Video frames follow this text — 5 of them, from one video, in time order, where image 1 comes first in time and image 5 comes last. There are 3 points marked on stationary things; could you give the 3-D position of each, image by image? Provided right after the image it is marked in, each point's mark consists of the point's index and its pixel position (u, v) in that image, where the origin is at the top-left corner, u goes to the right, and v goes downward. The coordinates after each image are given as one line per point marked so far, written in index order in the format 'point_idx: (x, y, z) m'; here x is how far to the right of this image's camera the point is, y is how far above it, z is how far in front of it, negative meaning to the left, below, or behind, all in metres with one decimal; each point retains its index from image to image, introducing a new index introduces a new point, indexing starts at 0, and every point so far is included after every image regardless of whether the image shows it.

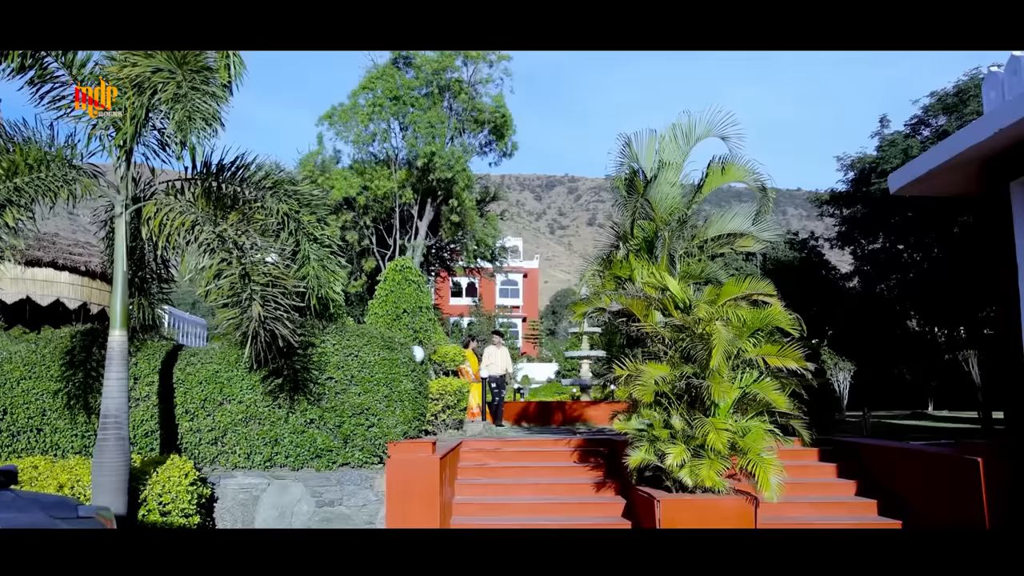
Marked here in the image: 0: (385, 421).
0: (-1.3, -1.4, +8.5) m
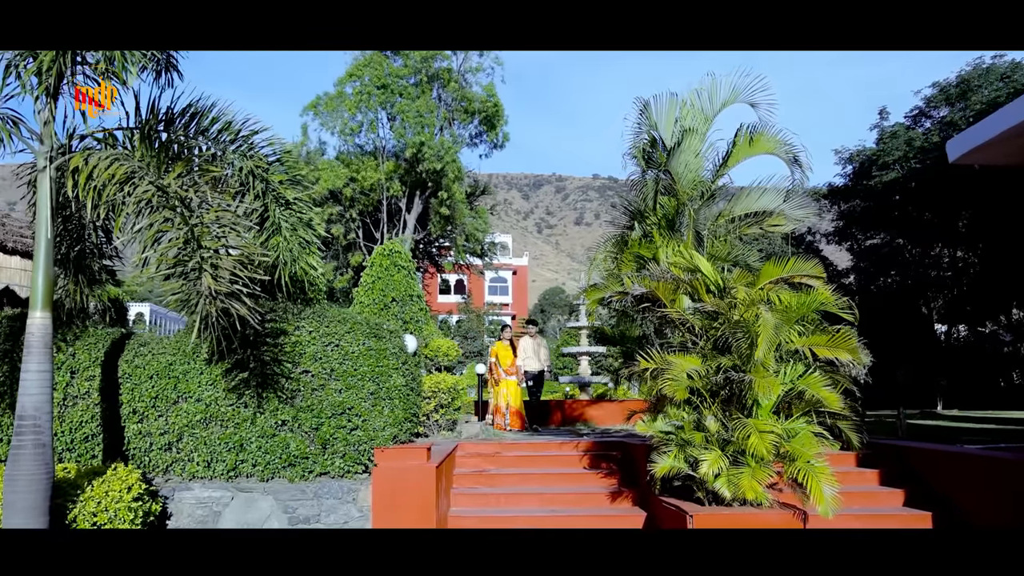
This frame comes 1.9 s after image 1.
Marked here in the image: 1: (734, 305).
0: (-1.3, -1.2, +7.3) m
1: (+1.9, -0.1, +6.9) m
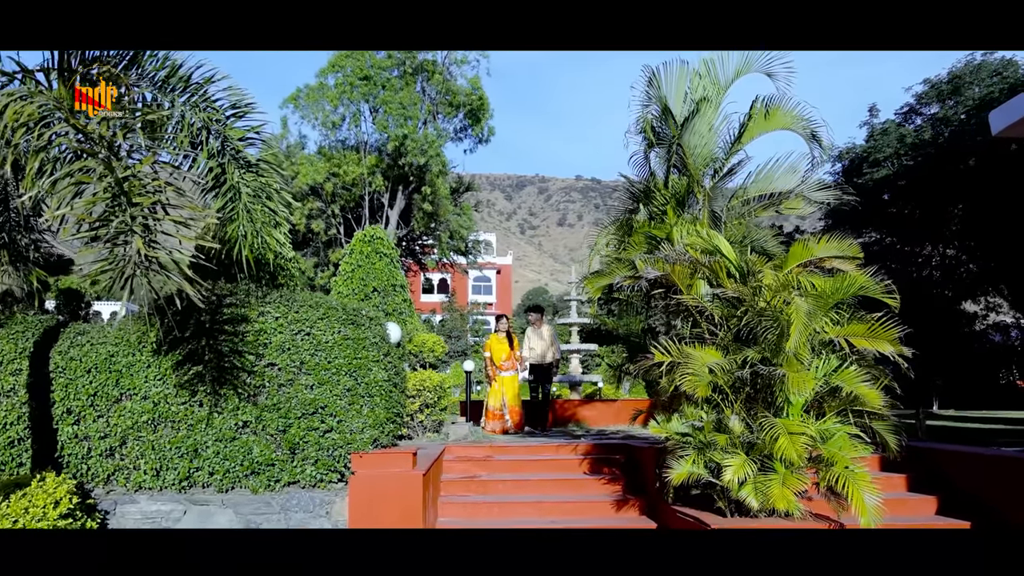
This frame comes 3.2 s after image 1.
0: (-1.3, -1.1, +6.5) m
1: (+1.8, 0.0, +6.1) m
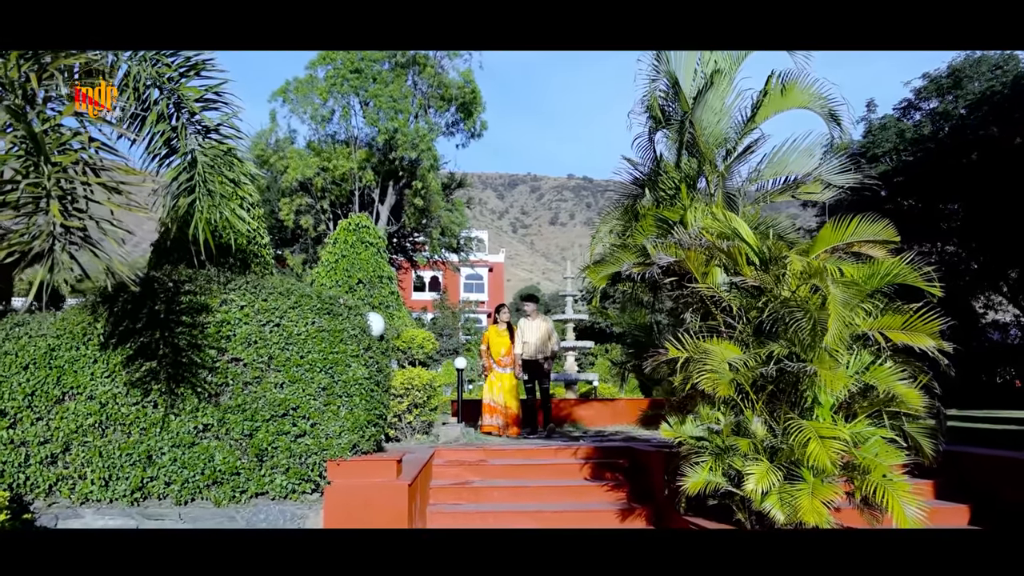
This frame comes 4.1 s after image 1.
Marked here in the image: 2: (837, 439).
0: (-1.3, -1.0, +5.8) m
1: (+1.8, +0.1, +5.5) m
2: (+2.0, -0.9, +5.1) m
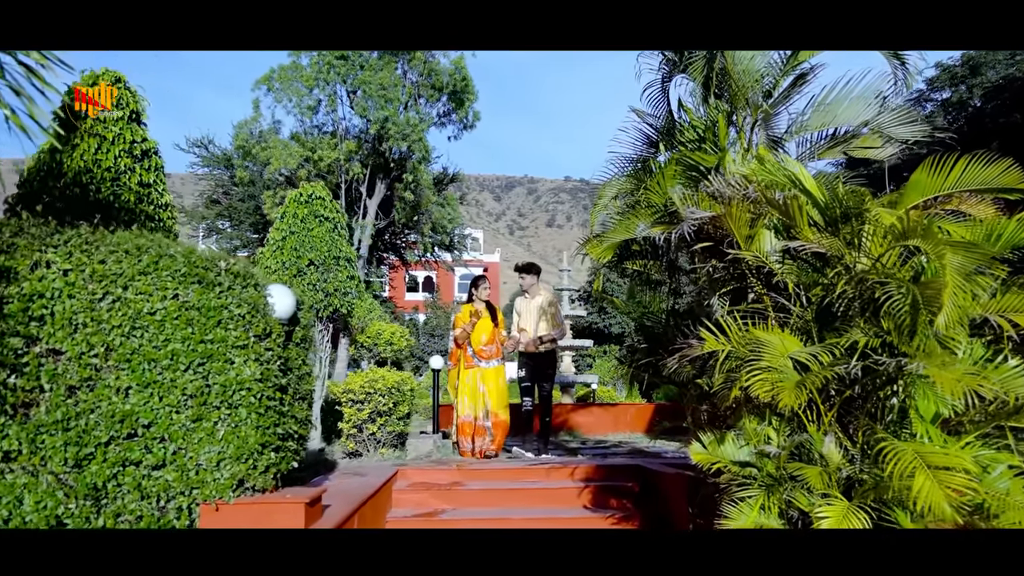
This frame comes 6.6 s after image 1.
0: (-1.5, -0.8, +4.3) m
1: (+1.7, +0.2, +4.0) m
2: (+1.9, -0.8, +3.5) m
